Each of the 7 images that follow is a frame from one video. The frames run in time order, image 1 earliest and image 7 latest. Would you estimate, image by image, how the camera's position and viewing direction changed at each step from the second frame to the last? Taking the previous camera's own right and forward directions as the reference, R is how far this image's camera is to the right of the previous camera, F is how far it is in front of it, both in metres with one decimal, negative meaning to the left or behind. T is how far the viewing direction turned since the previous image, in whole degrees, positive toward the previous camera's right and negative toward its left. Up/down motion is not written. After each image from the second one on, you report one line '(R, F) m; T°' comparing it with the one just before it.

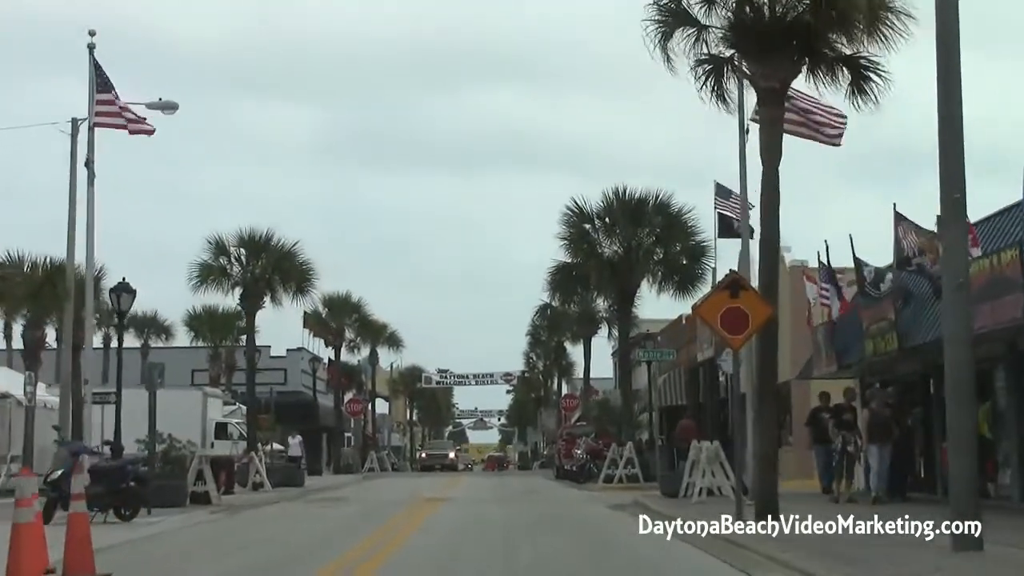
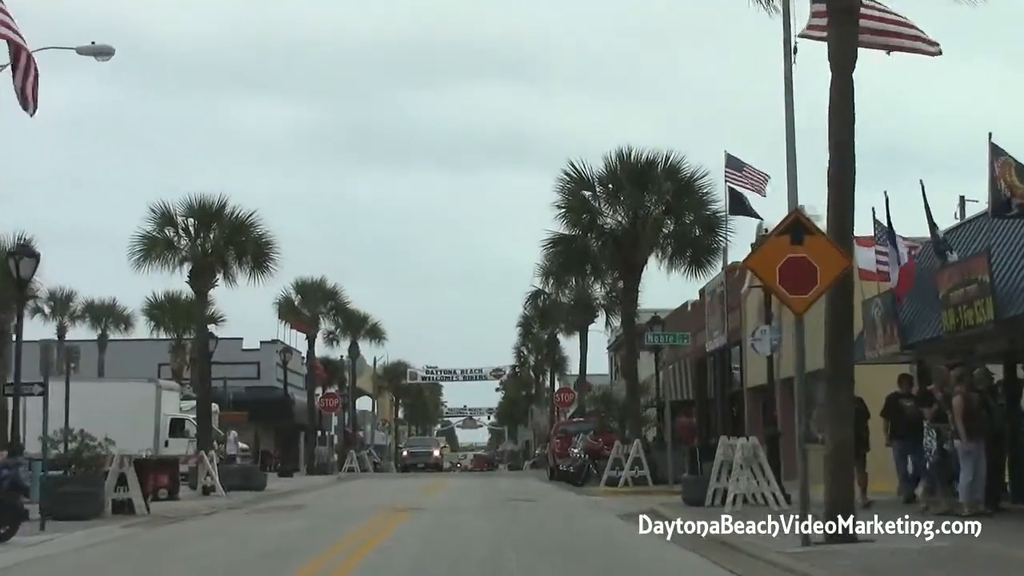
(0.0, +4.4) m; 0°
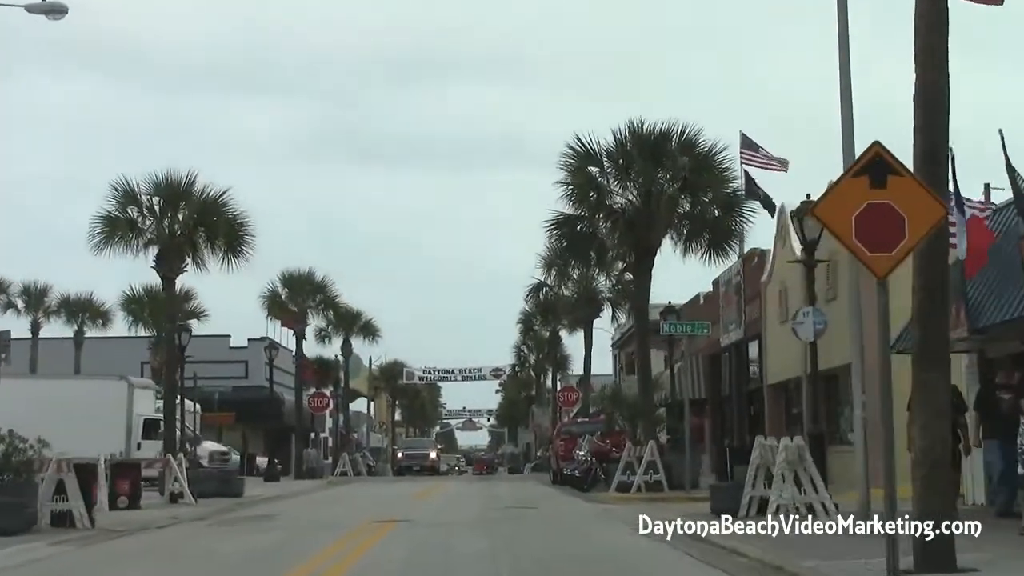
(0.0, +2.9) m; 0°
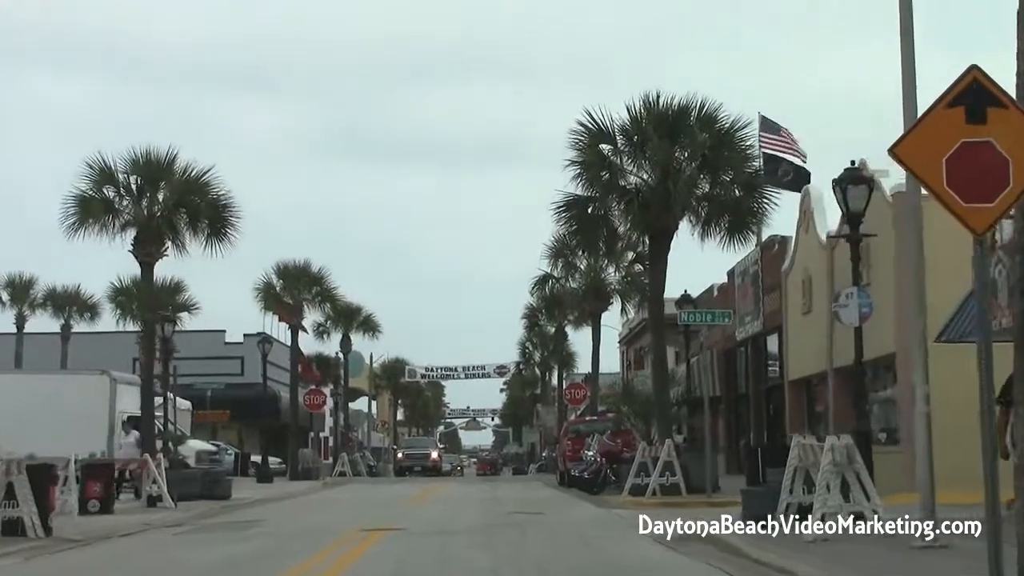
(0.0, +2.0) m; 0°
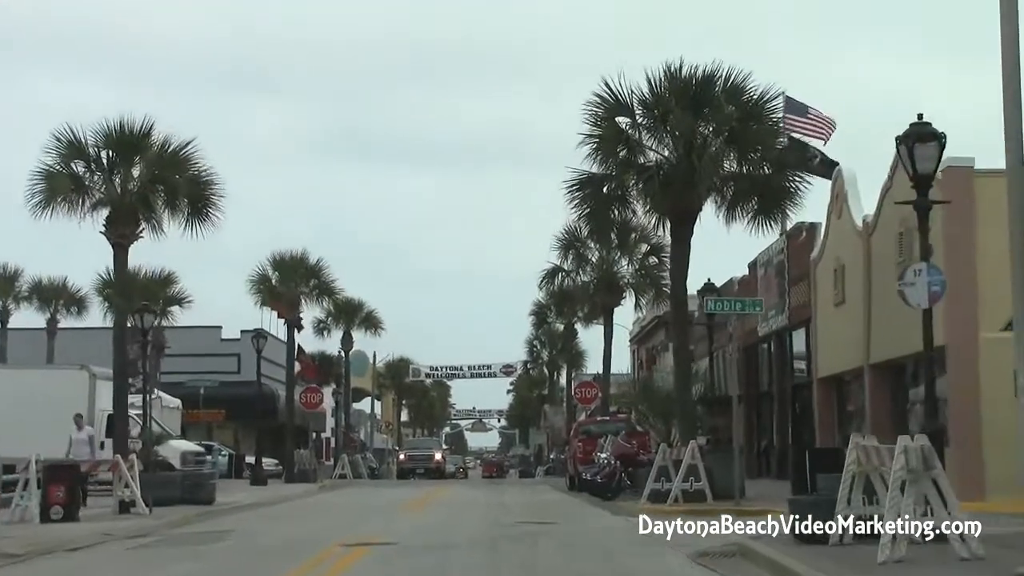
(0.0, +2.2) m; 0°
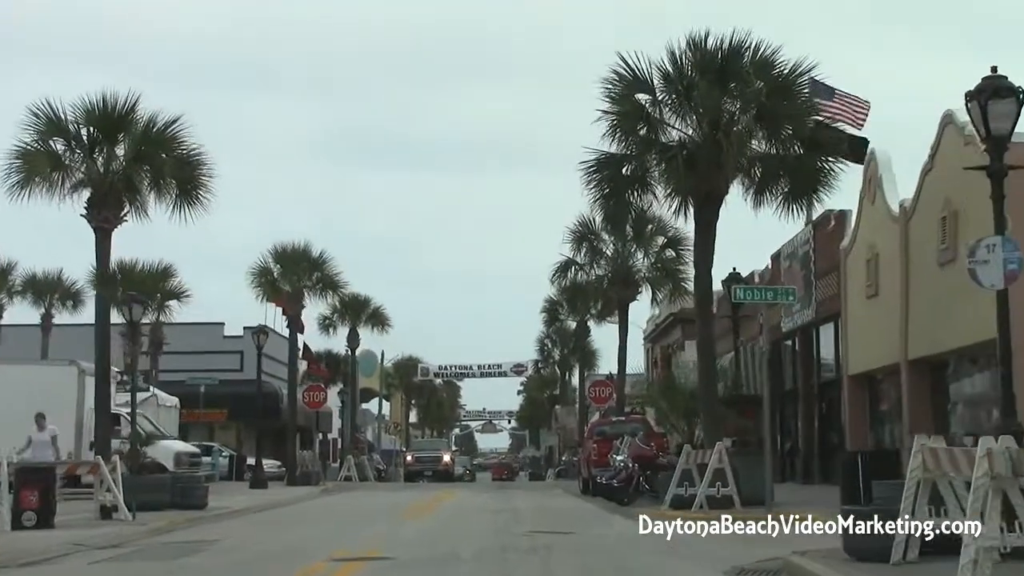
(0.0, +1.7) m; 0°
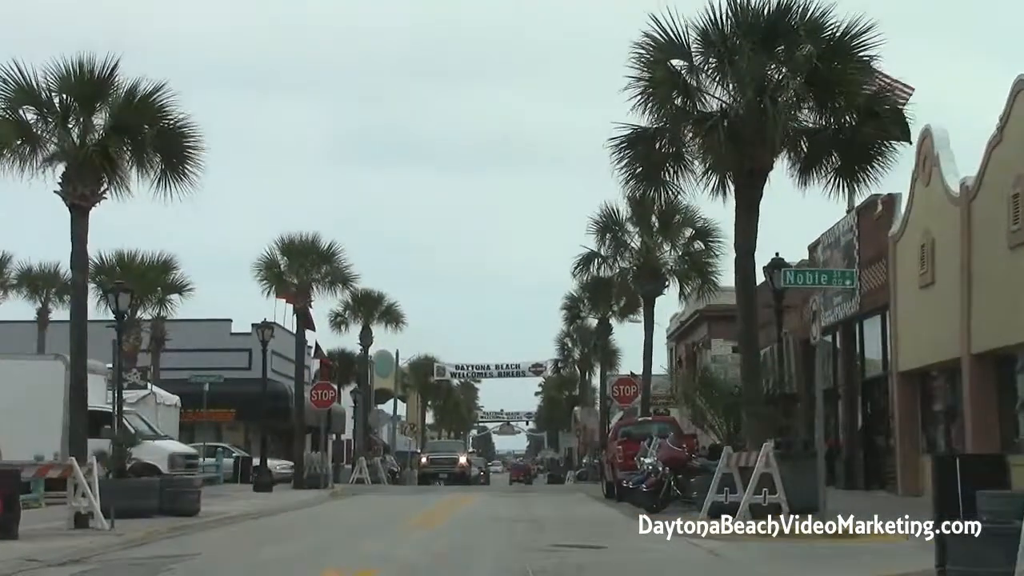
(0.0, +2.2) m; -1°
